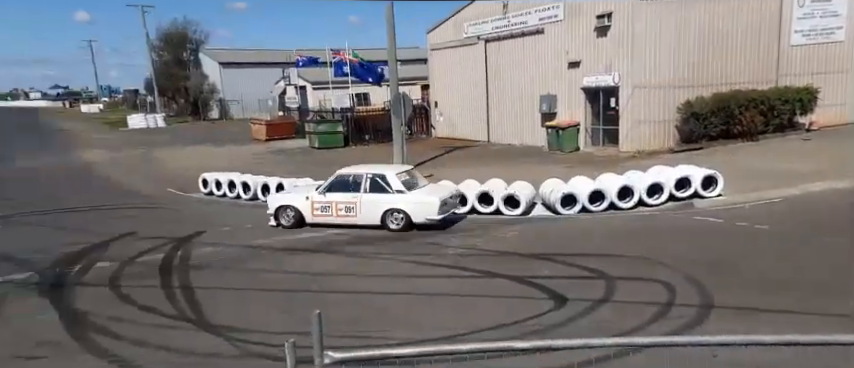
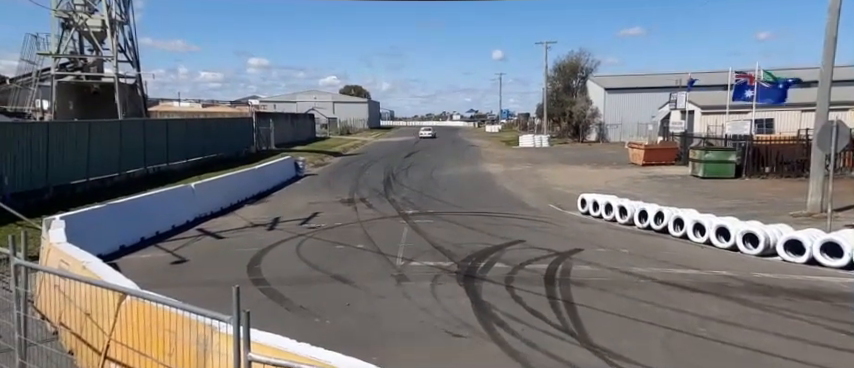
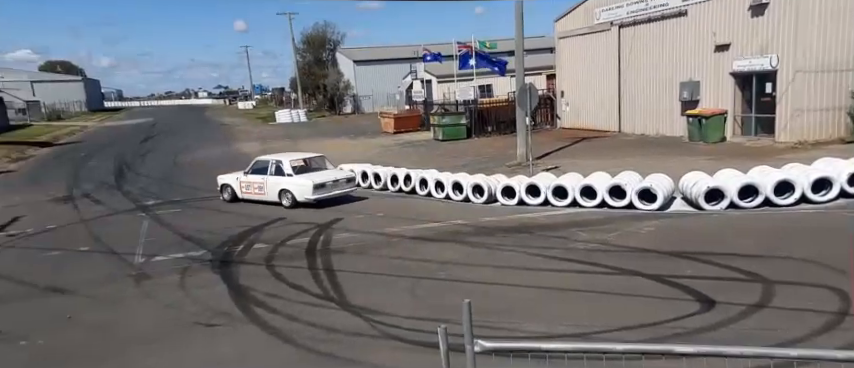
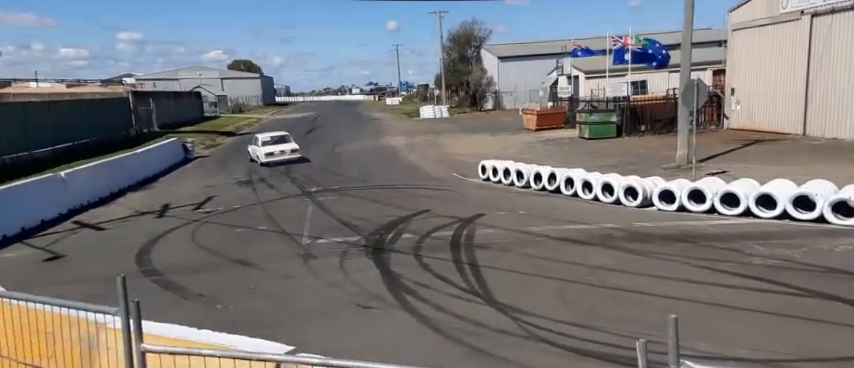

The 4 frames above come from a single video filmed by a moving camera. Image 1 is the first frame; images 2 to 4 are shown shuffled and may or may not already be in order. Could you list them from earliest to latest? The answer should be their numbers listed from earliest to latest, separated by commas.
3, 4, 2
